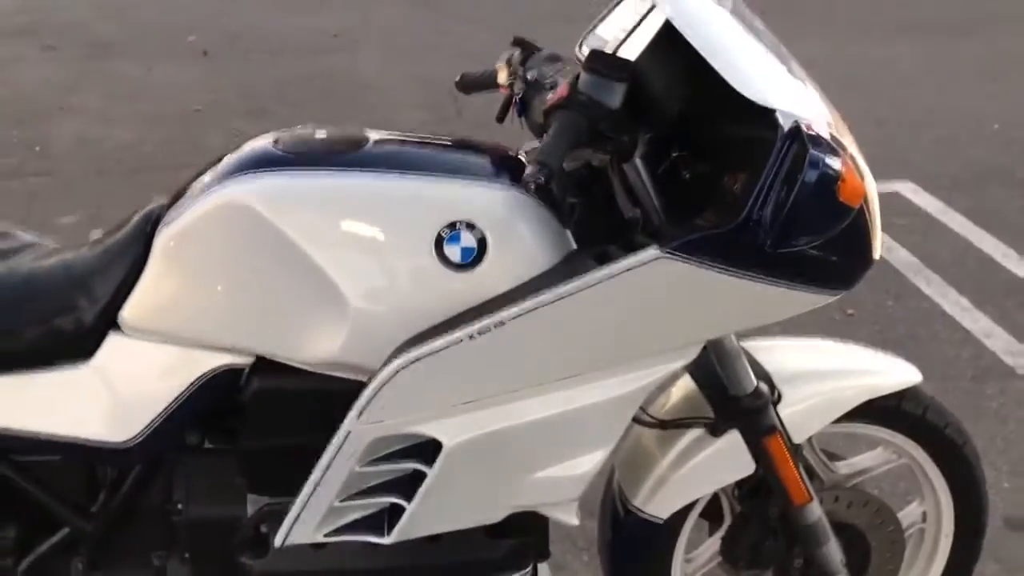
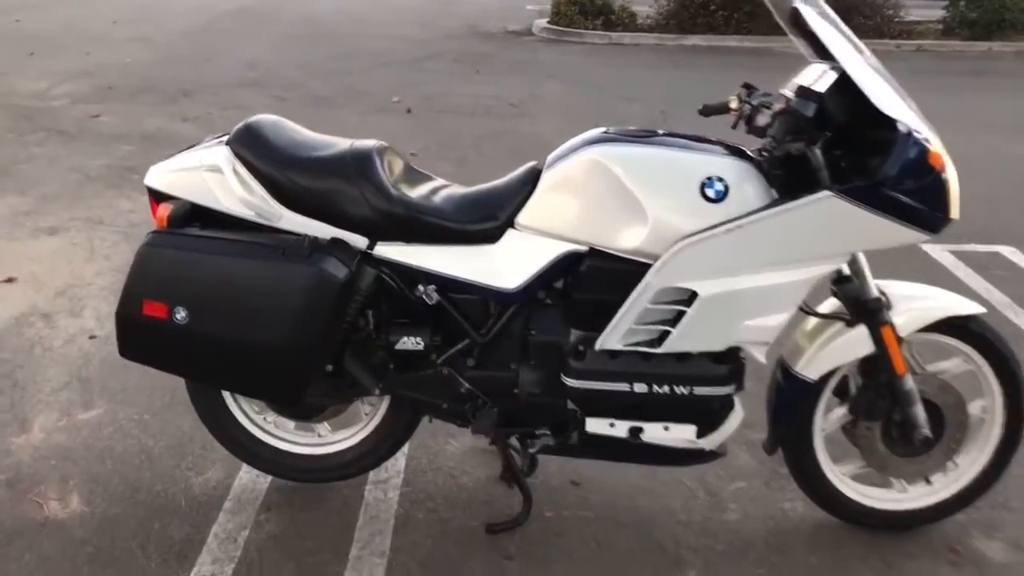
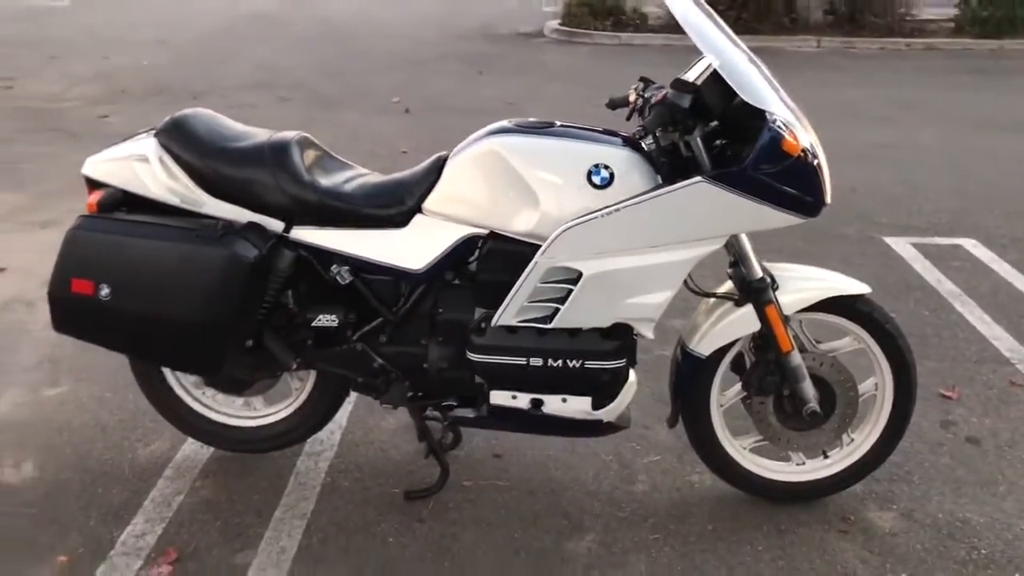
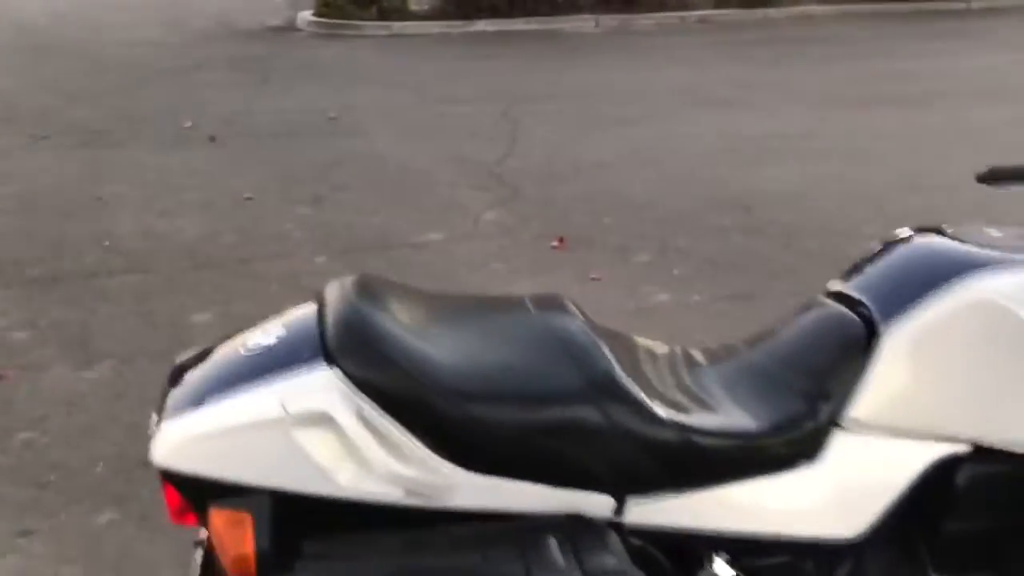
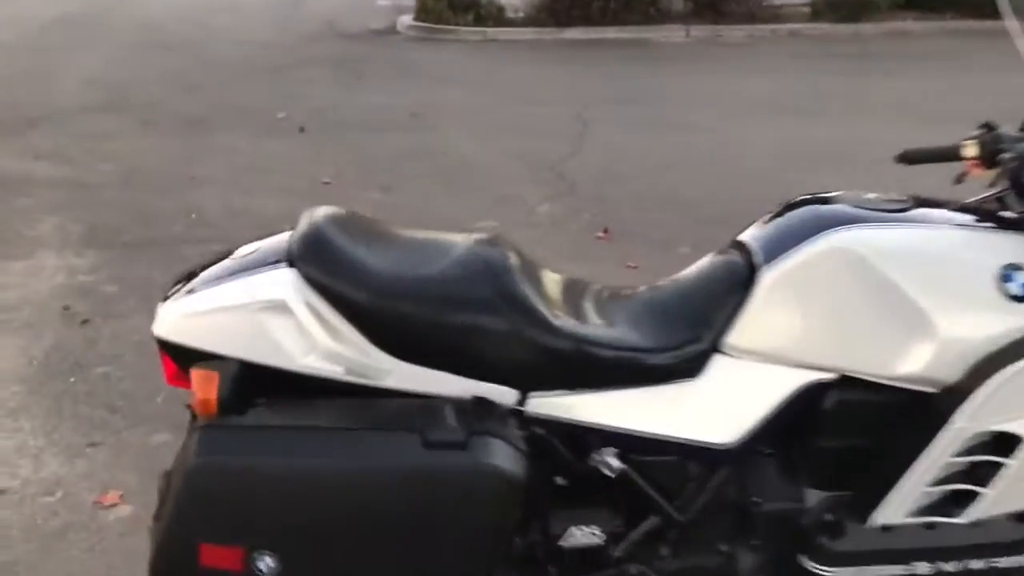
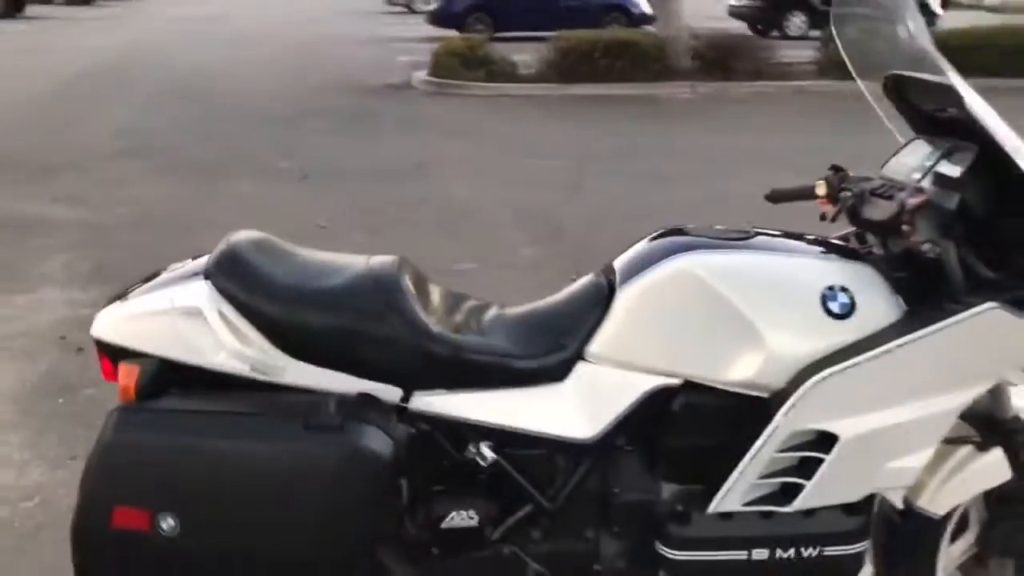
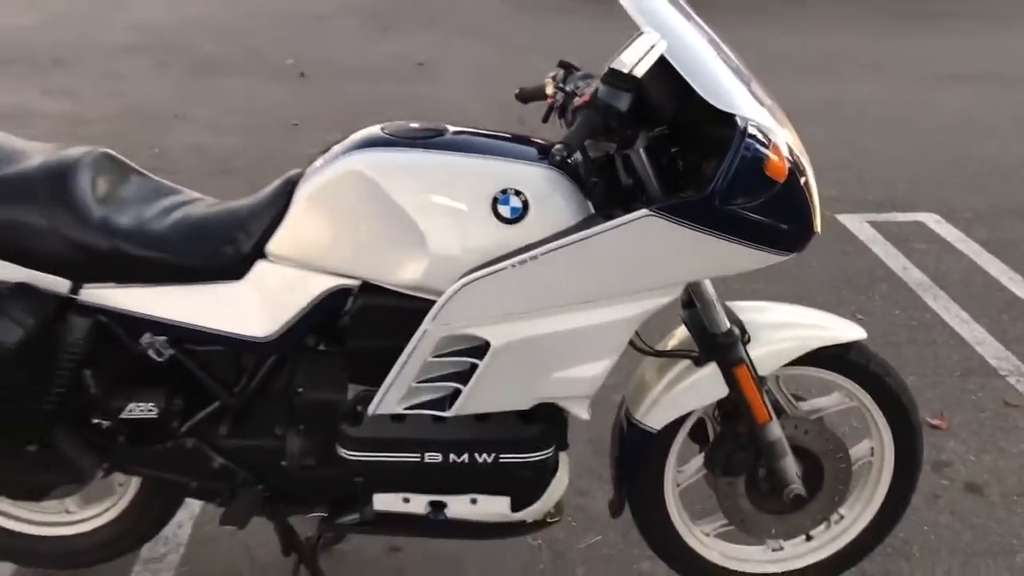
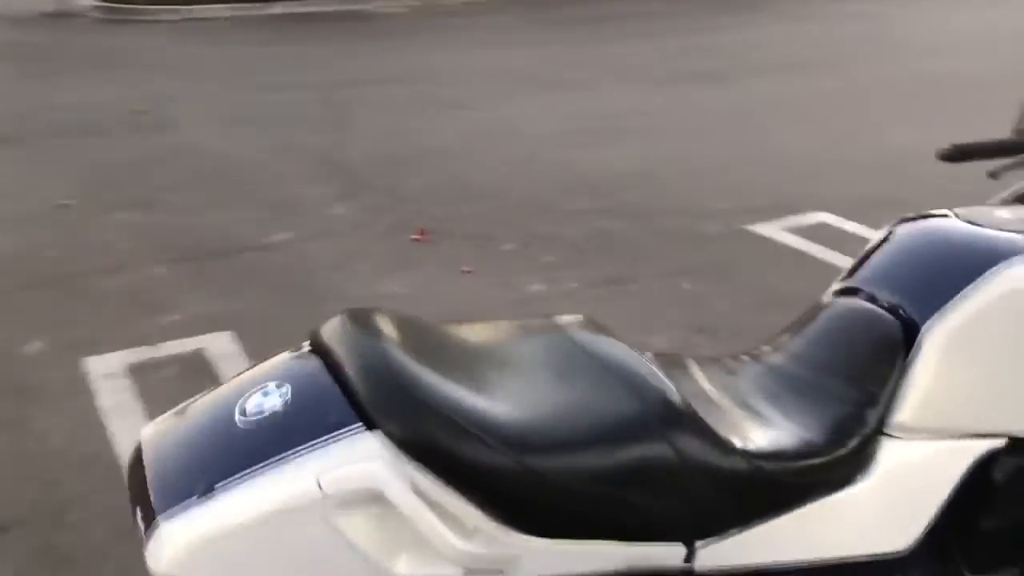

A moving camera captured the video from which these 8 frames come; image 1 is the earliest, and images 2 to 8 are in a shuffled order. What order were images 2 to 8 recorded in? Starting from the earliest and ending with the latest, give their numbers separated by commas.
7, 3, 2, 6, 5, 4, 8
